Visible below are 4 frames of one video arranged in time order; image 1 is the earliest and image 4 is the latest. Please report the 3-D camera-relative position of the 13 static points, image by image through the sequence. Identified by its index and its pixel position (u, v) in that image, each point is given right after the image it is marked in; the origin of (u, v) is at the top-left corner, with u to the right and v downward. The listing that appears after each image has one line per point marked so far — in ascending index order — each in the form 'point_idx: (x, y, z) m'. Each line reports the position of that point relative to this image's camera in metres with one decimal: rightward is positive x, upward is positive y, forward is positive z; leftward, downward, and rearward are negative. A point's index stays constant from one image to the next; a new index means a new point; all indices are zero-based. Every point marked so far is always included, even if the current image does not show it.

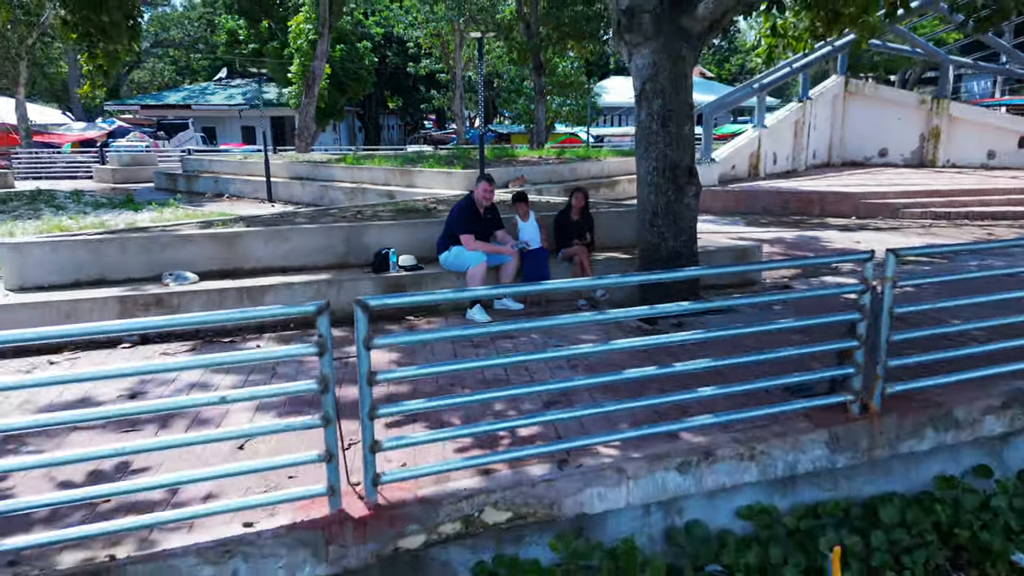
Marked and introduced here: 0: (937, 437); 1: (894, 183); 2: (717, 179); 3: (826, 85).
0: (+1.6, -0.6, +3.0) m
1: (+5.1, +1.4, +10.4) m
2: (+2.8, +1.5, +10.6) m
3: (+5.1, +3.3, +12.7) m
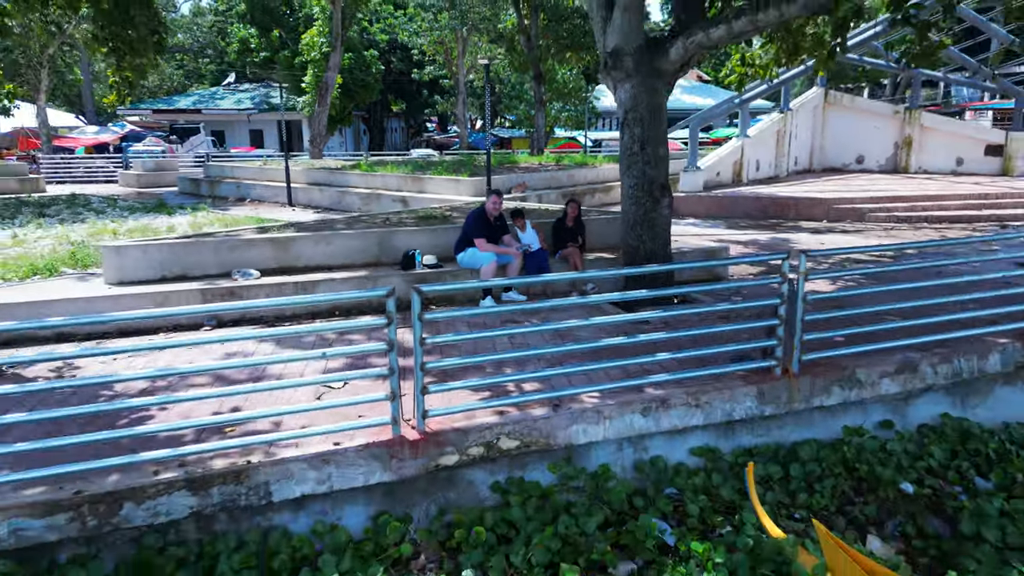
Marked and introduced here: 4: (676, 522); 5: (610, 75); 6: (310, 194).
0: (+1.7, -0.5, +3.9) m
1: (+5.1, +1.4, +11.4) m
2: (+2.8, +1.5, +11.6) m
3: (+5.2, +3.3, +13.6) m
4: (+0.7, -1.0, +3.4) m
5: (+0.7, +1.5, +5.4) m
6: (-3.3, +1.5, +12.7) m
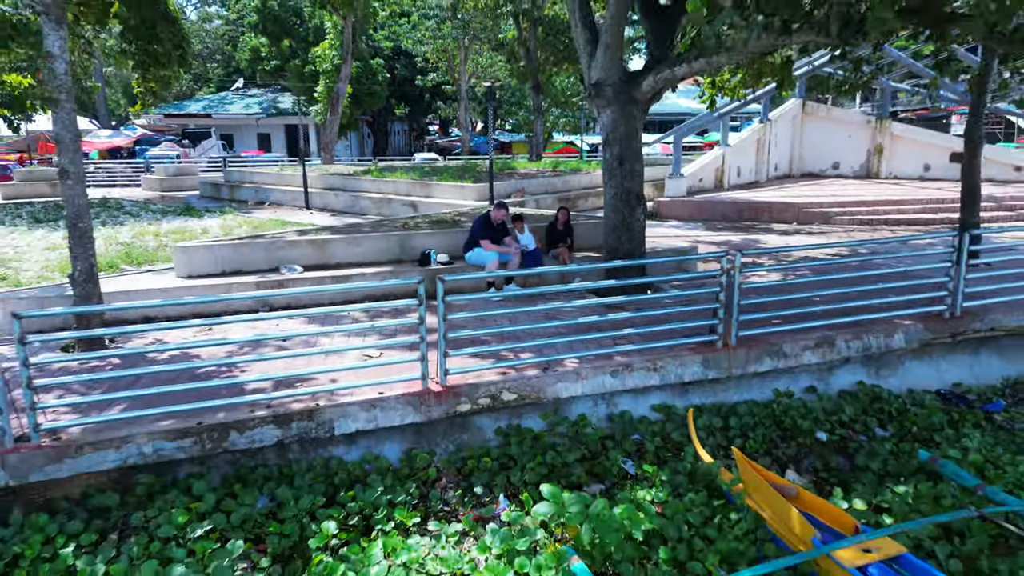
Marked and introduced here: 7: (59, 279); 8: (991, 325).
0: (+1.7, -0.5, +5.0) m
1: (+5.1, +1.5, +12.4) m
2: (+2.8, +1.6, +12.6) m
3: (+5.2, +3.4, +14.7) m
4: (+0.7, -1.0, +4.4) m
5: (+0.7, +1.5, +6.4) m
6: (-3.3, +1.6, +13.8) m
7: (-4.3, +0.1, +7.4) m
8: (+3.5, -0.3, +5.7) m
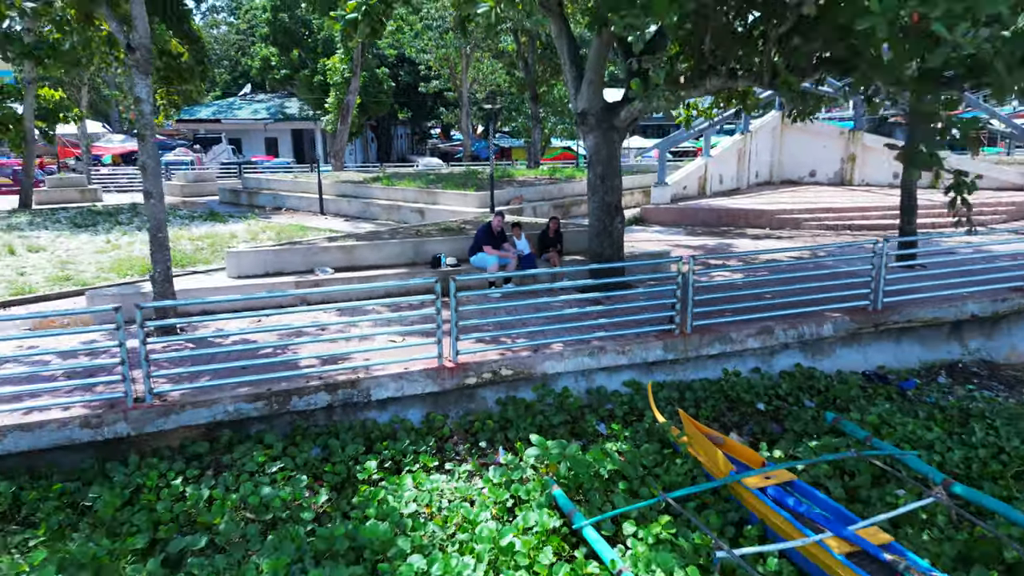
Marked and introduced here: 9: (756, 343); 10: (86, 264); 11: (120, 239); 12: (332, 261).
0: (+1.6, -0.5, +6.1) m
1: (+5.1, +1.5, +13.5) m
2: (+2.8, +1.6, +13.7) m
3: (+5.1, +3.4, +15.8) m
4: (+0.7, -0.9, +5.6) m
5: (+0.7, +1.5, +7.6) m
6: (-3.3, +1.6, +14.9) m
7: (-4.3, +0.1, +8.6) m
8: (+3.5, -0.3, +6.8) m
9: (+2.0, -0.4, +6.2) m
10: (-5.3, +0.3, +9.7) m
11: (-5.9, +0.7, +11.7) m
12: (-1.7, +0.3, +7.5) m
